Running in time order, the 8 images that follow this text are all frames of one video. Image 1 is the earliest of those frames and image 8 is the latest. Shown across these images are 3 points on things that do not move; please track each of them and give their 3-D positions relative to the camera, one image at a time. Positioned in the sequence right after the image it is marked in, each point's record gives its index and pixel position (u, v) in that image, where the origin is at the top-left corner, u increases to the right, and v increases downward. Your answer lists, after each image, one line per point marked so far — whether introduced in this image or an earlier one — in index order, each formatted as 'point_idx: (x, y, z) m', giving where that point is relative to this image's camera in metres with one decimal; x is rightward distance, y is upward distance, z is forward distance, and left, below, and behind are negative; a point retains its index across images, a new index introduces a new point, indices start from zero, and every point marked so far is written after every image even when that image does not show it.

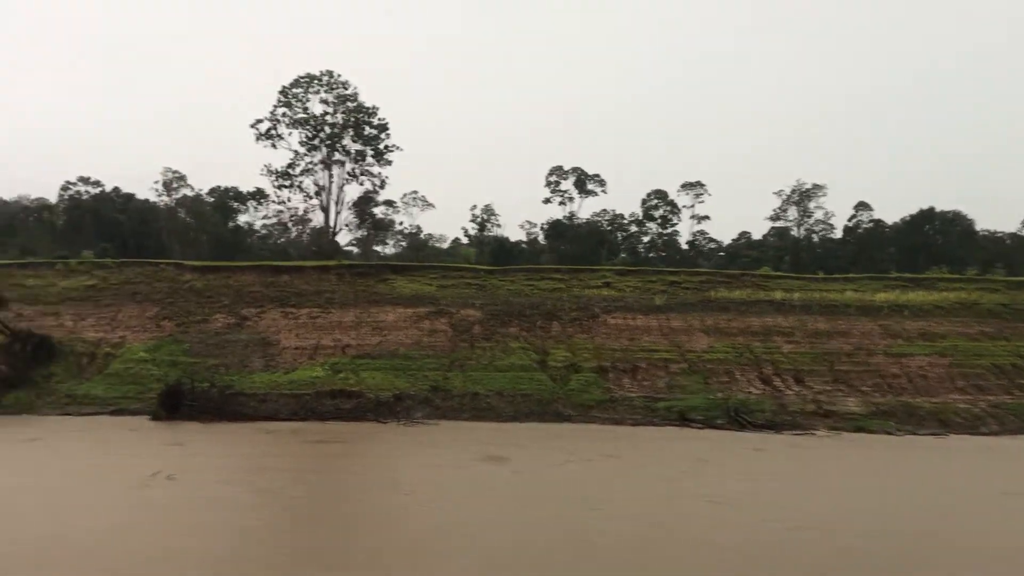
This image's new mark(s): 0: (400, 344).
0: (-2.0, -1.0, +17.6) m
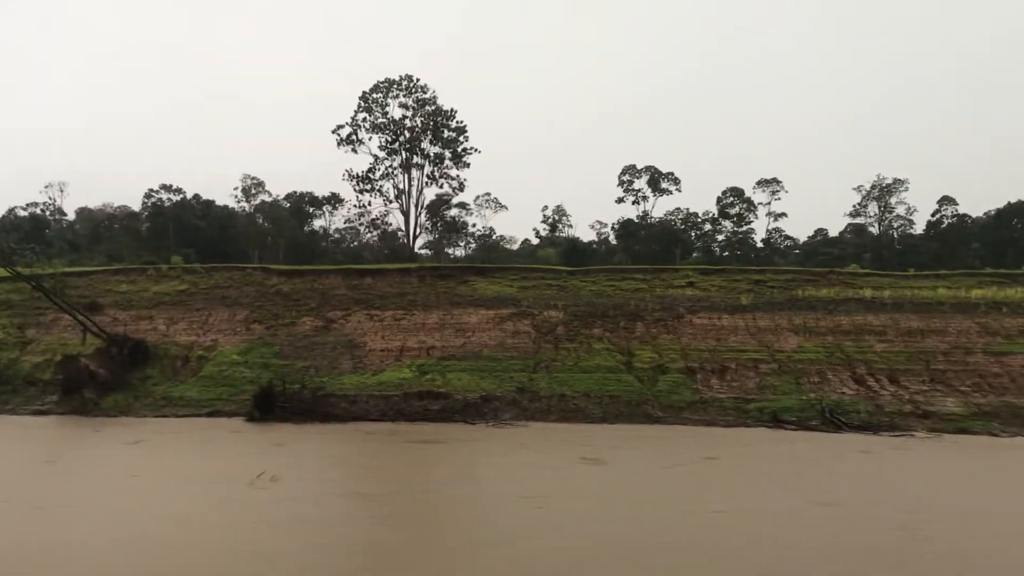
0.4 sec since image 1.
0: (-0.5, -1.1, +17.6) m
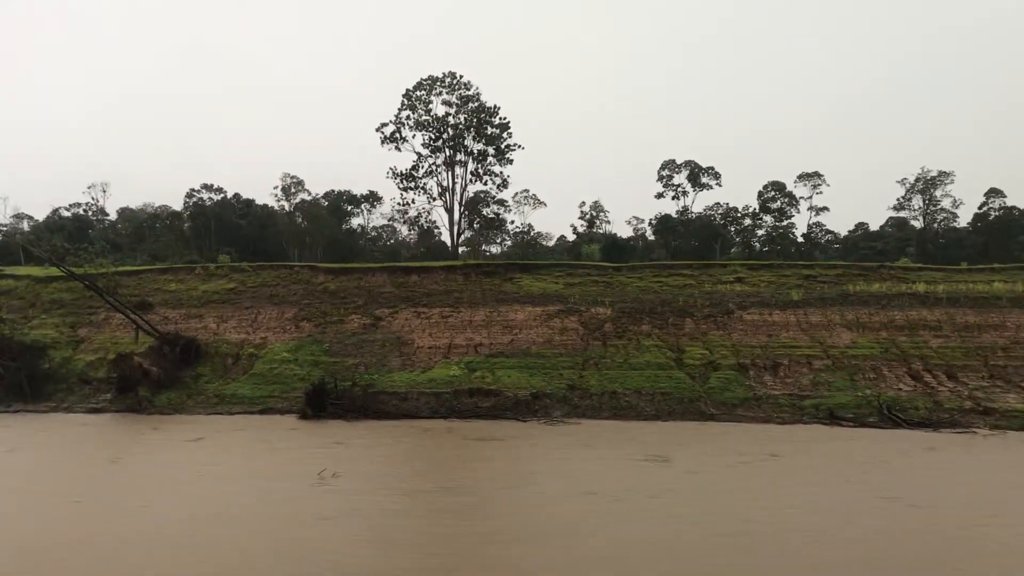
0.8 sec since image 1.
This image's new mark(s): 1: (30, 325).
0: (+0.4, -1.0, +17.6) m
1: (-9.9, -0.7, +19.9) m
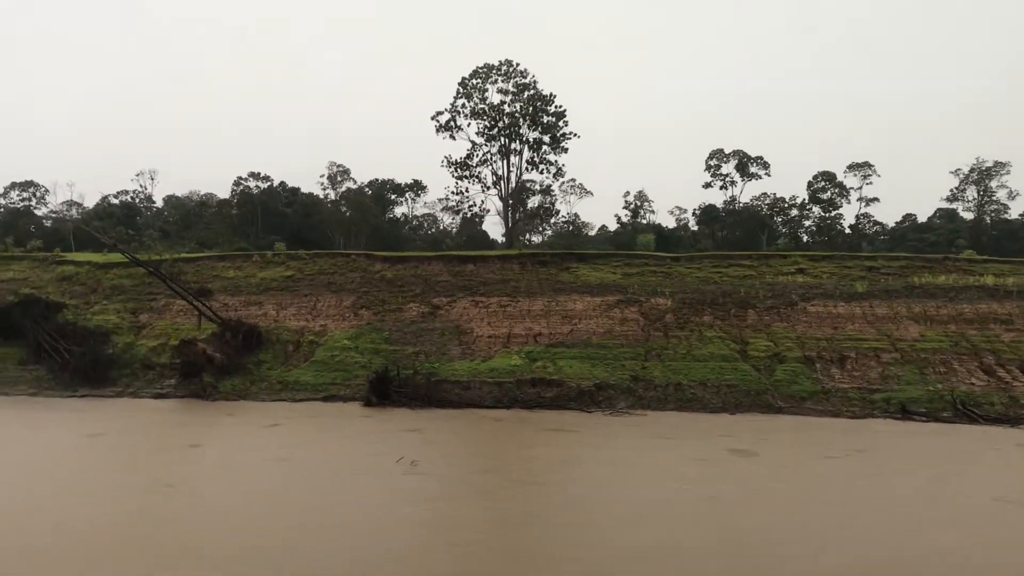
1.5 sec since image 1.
0: (+1.5, -0.8, +17.4) m
1: (-8.7, -0.4, +20.1) m
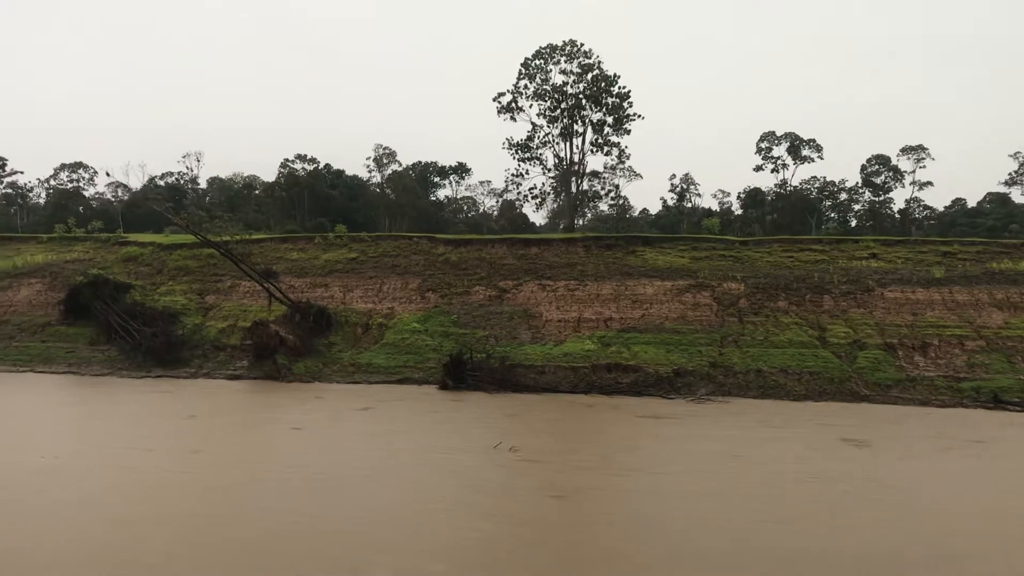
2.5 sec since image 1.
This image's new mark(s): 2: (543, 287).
0: (+2.7, -0.5, +17.2) m
1: (-7.4, 0.0, +20.2) m
2: (+0.6, 0.0, +18.8) m
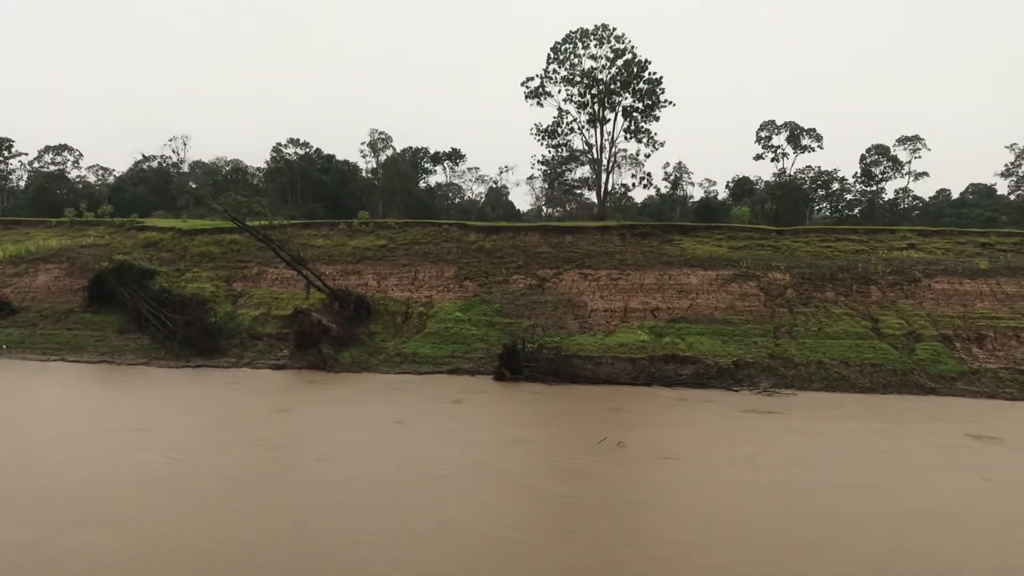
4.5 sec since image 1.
0: (+3.5, -0.4, +16.9) m
1: (-6.7, +0.2, +19.6) m
2: (+1.4, +0.2, +18.5) m
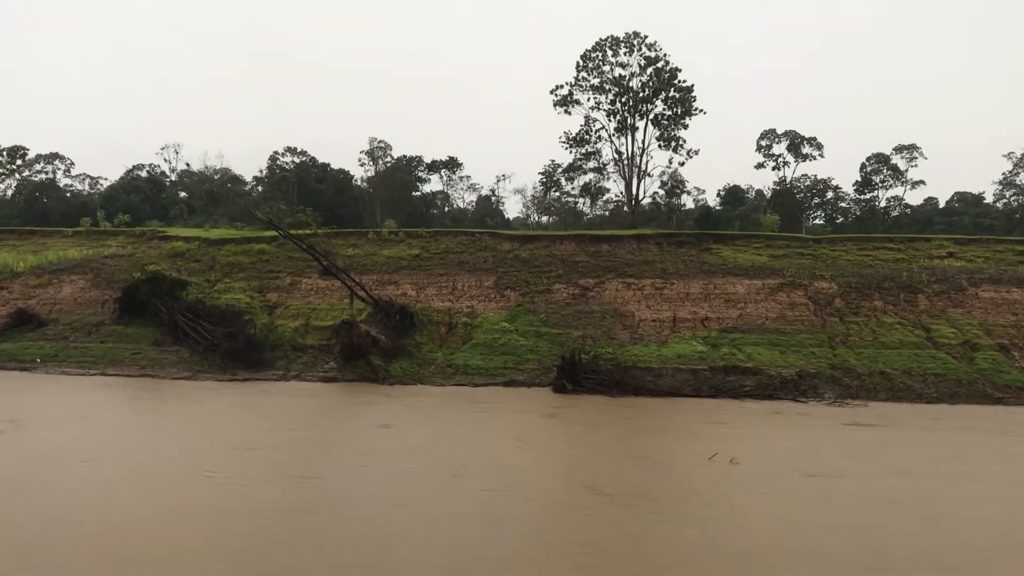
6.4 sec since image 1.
0: (+4.4, -0.5, +16.7) m
1: (-5.9, 0.0, +19.2) m
2: (+2.2, 0.0, +18.2) m
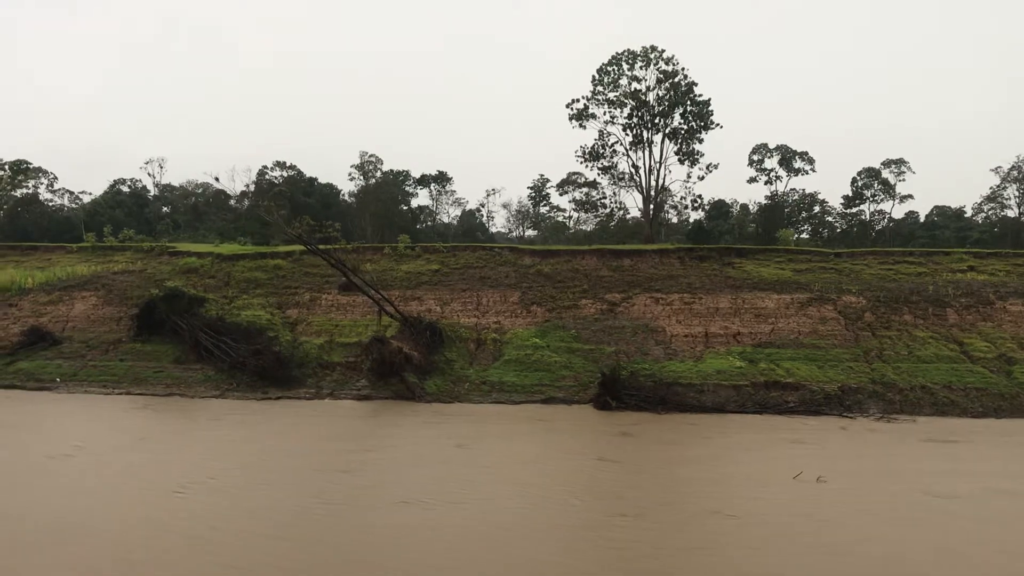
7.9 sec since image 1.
0: (+4.9, -0.8, +16.7) m
1: (-5.4, -0.3, +18.8) m
2: (+2.6, -0.2, +18.1) m
